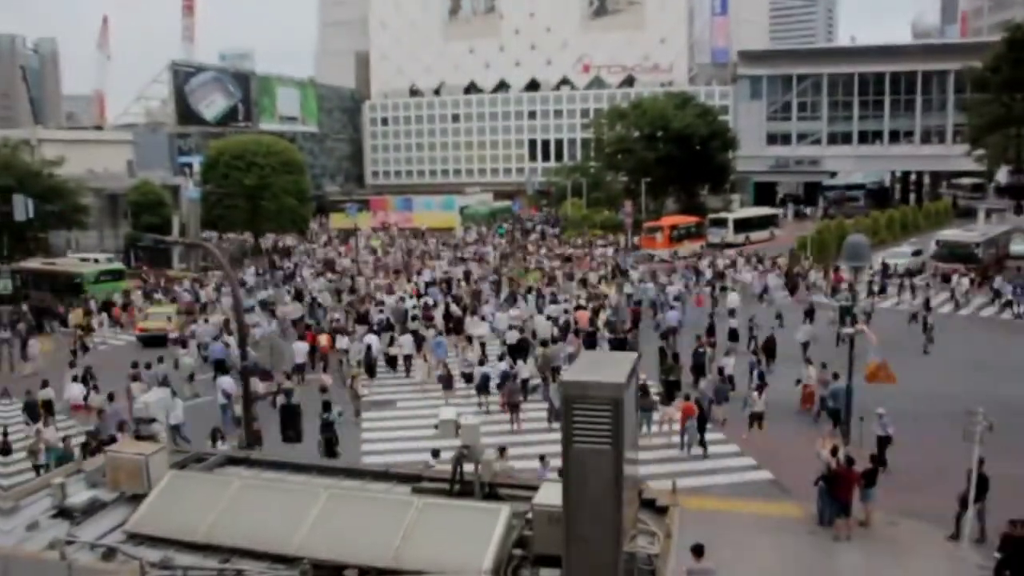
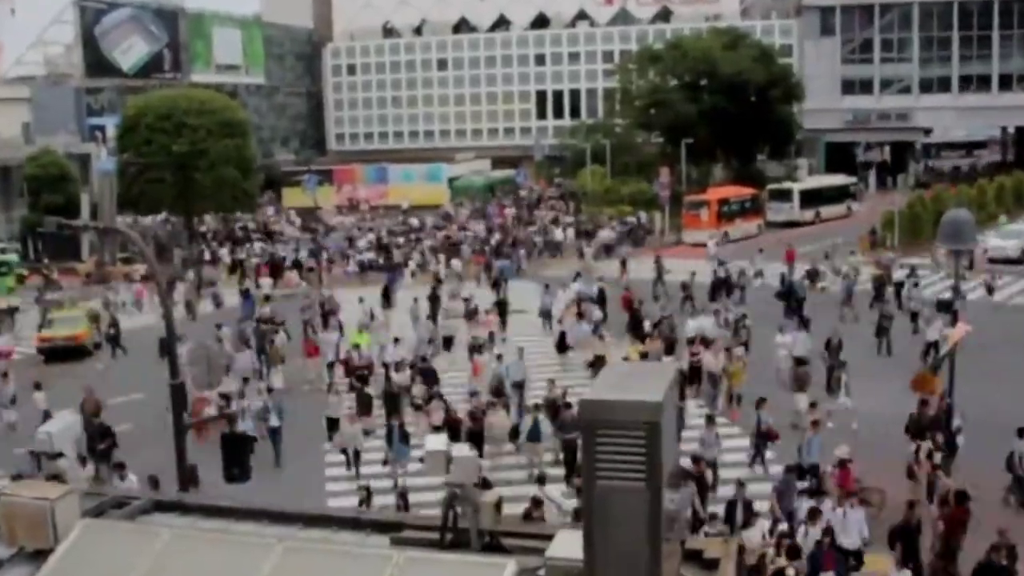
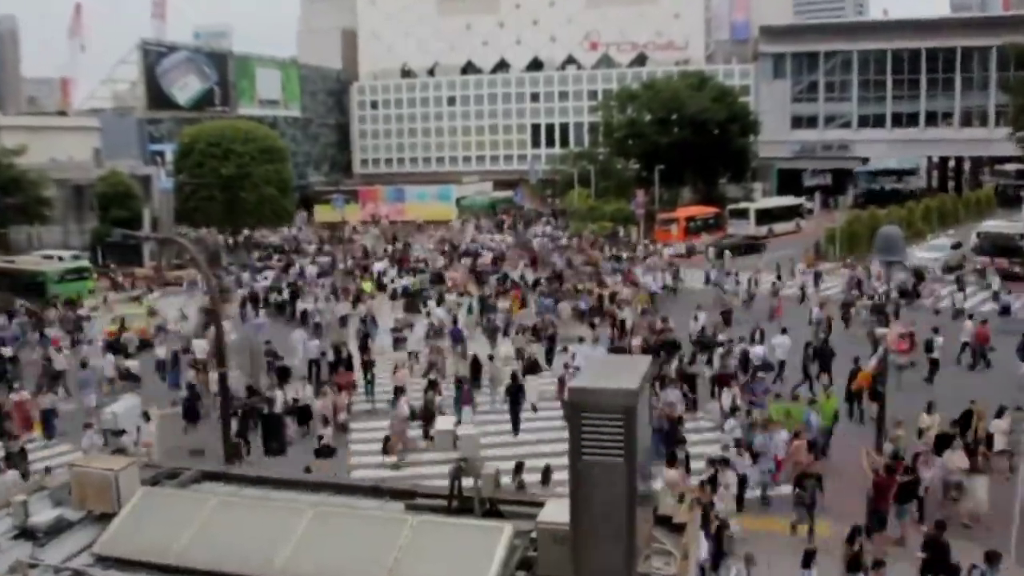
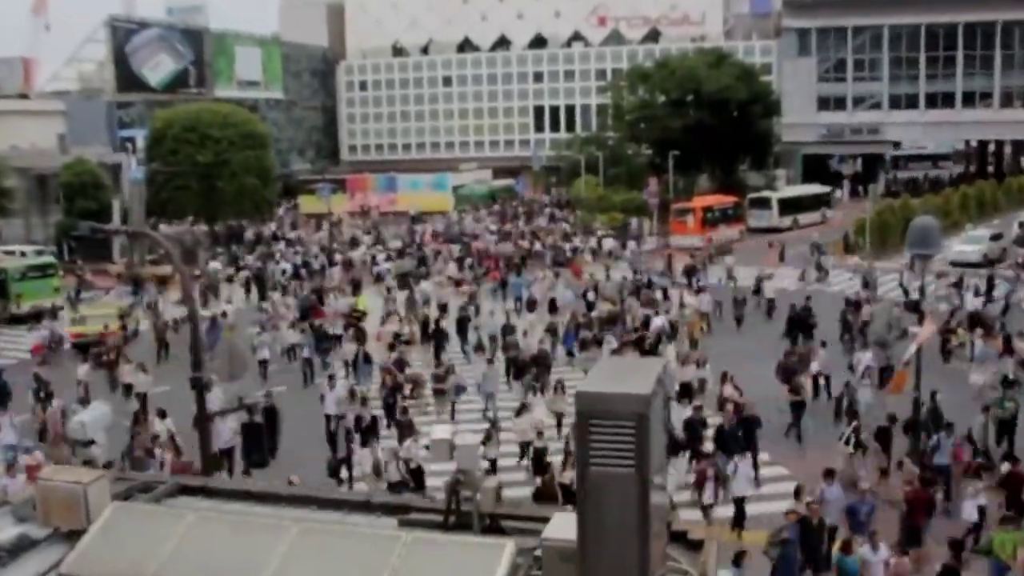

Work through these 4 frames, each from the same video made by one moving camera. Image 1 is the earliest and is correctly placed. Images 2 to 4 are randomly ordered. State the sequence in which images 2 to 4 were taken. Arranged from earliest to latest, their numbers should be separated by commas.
3, 4, 2
